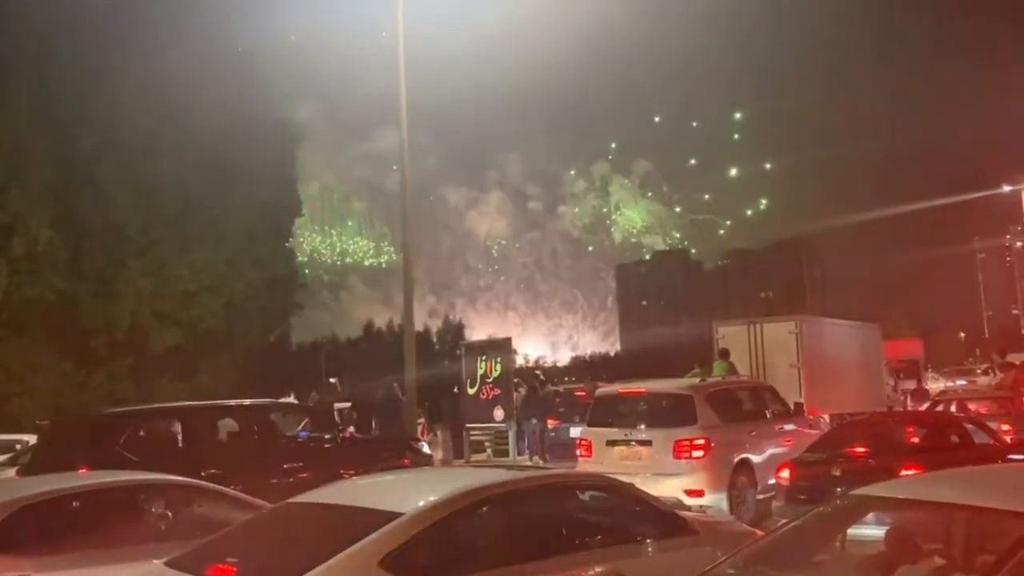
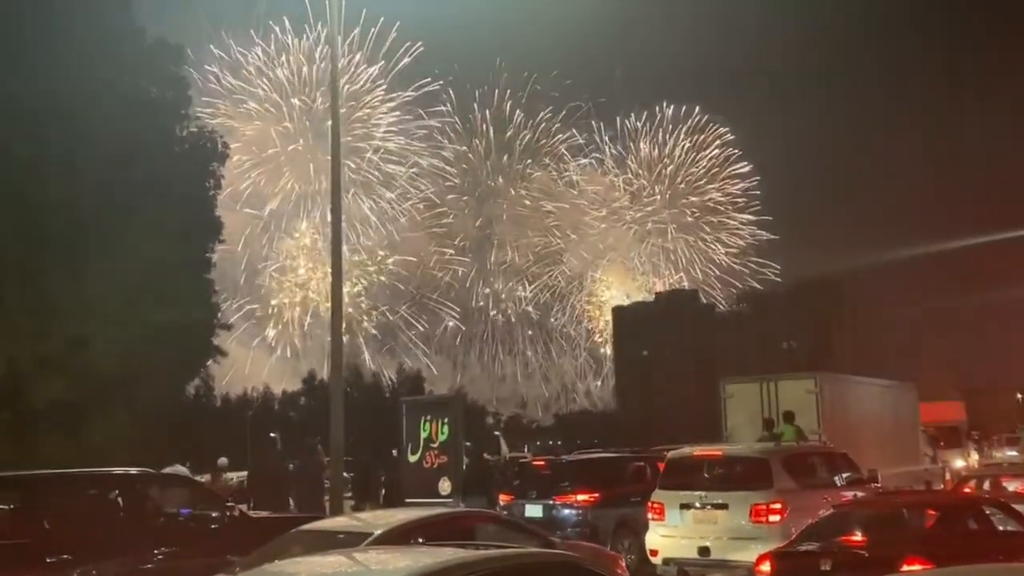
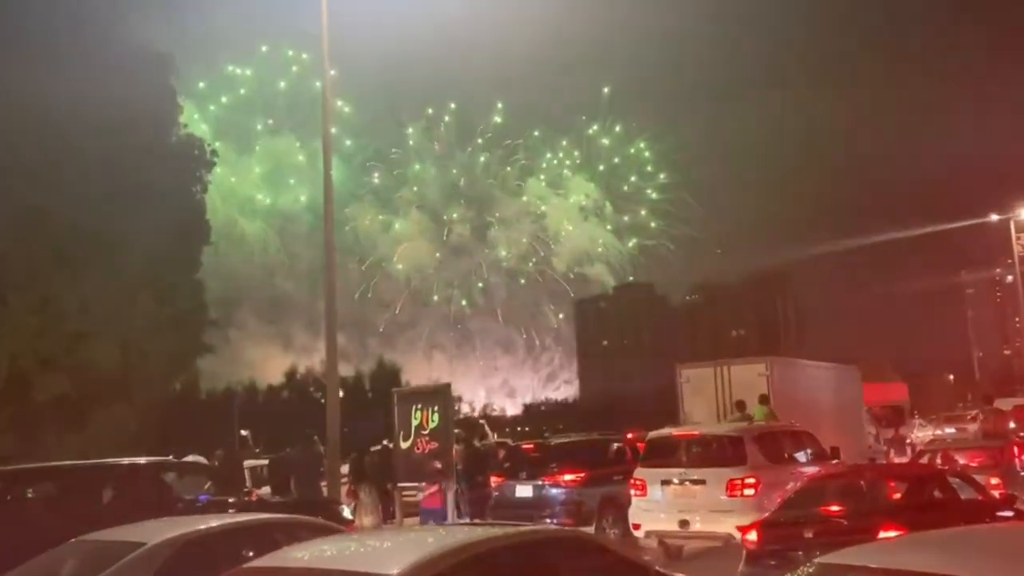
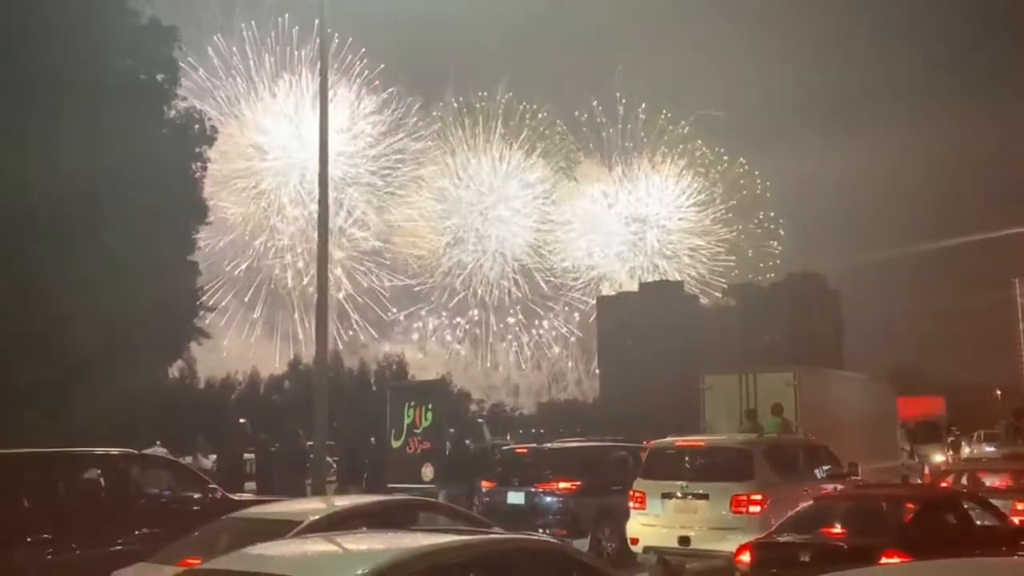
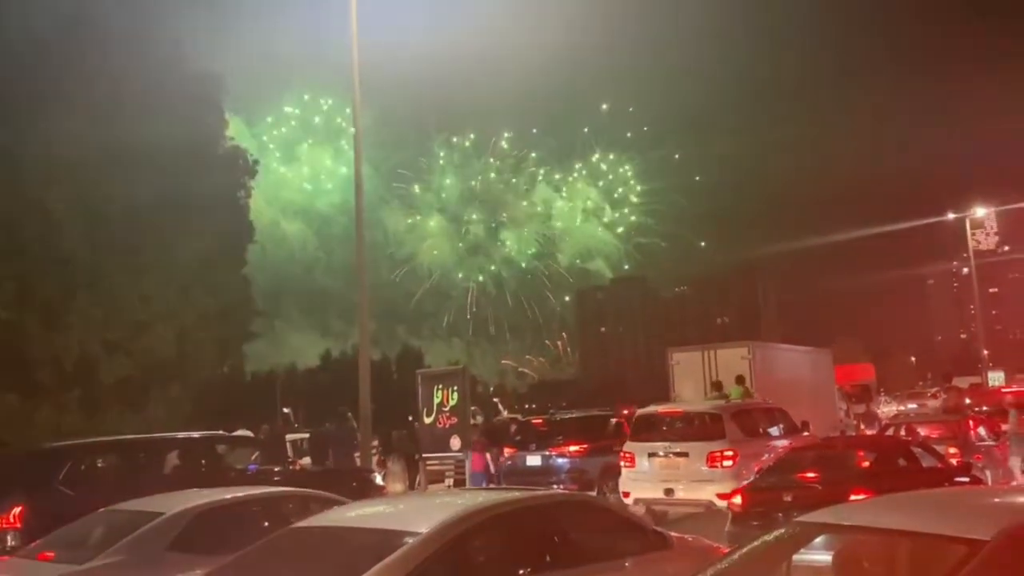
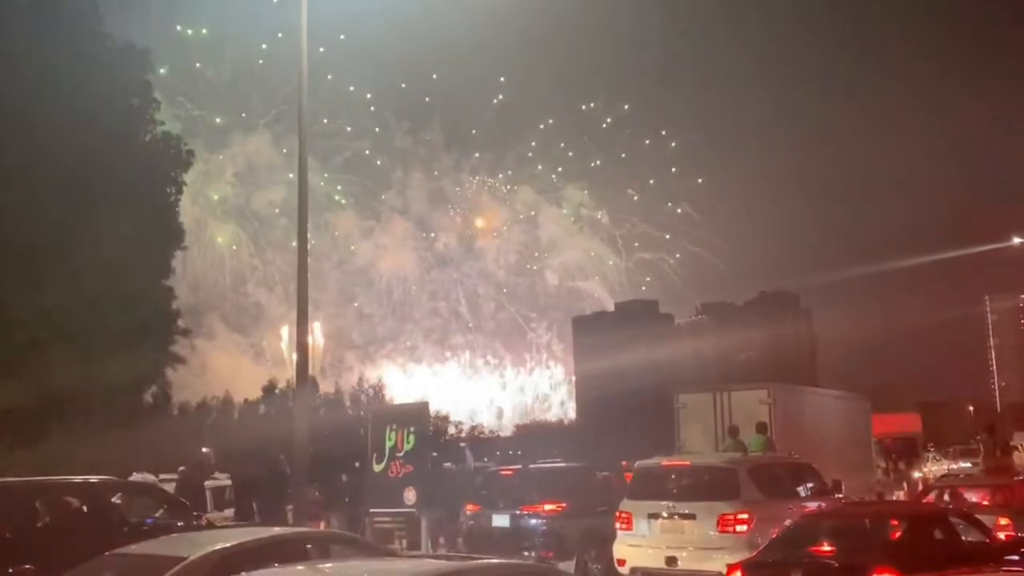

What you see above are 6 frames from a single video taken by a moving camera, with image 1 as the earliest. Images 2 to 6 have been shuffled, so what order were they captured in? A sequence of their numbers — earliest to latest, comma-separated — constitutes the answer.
5, 3, 6, 4, 2
